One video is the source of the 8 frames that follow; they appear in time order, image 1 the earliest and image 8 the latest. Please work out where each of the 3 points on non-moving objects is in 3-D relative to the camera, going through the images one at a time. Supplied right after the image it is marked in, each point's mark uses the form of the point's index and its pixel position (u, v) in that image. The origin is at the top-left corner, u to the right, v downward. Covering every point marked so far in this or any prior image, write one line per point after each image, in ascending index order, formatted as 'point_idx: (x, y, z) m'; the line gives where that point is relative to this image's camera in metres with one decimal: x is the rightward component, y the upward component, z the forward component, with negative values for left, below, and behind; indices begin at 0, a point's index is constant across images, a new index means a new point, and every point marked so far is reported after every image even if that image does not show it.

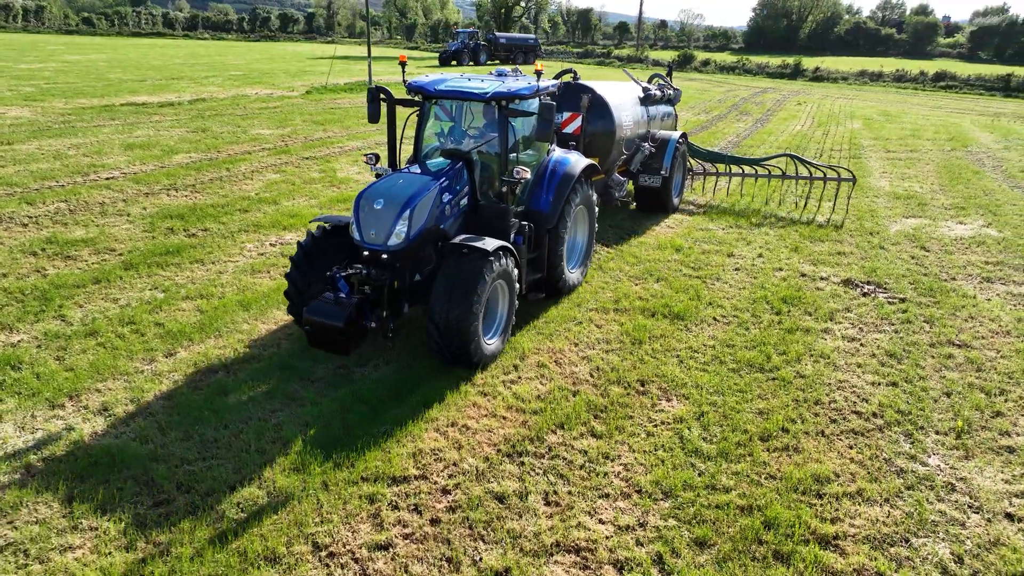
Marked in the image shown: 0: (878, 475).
0: (+2.2, -1.1, +4.2) m
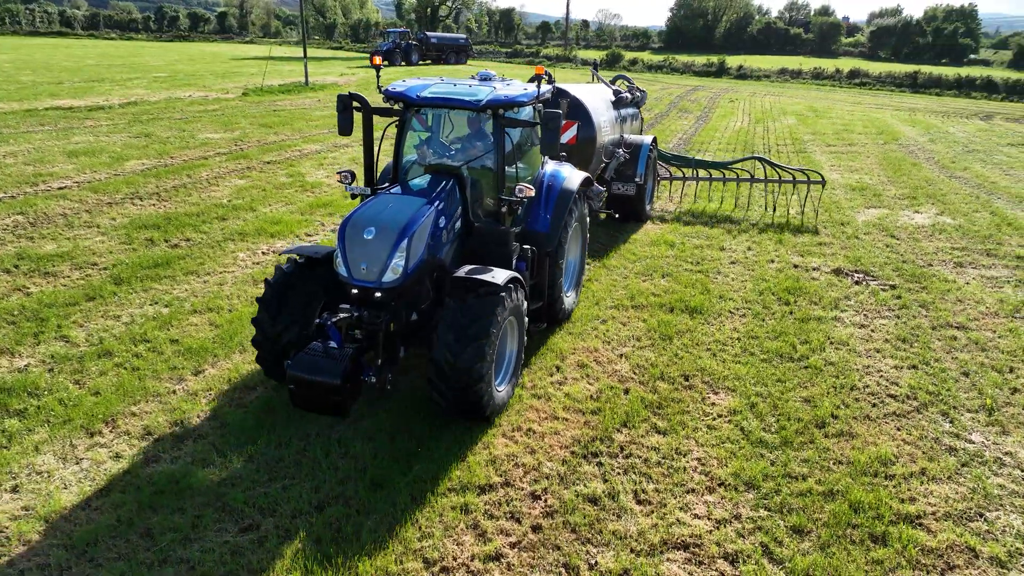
0: (+2.6, -1.0, +4.4) m
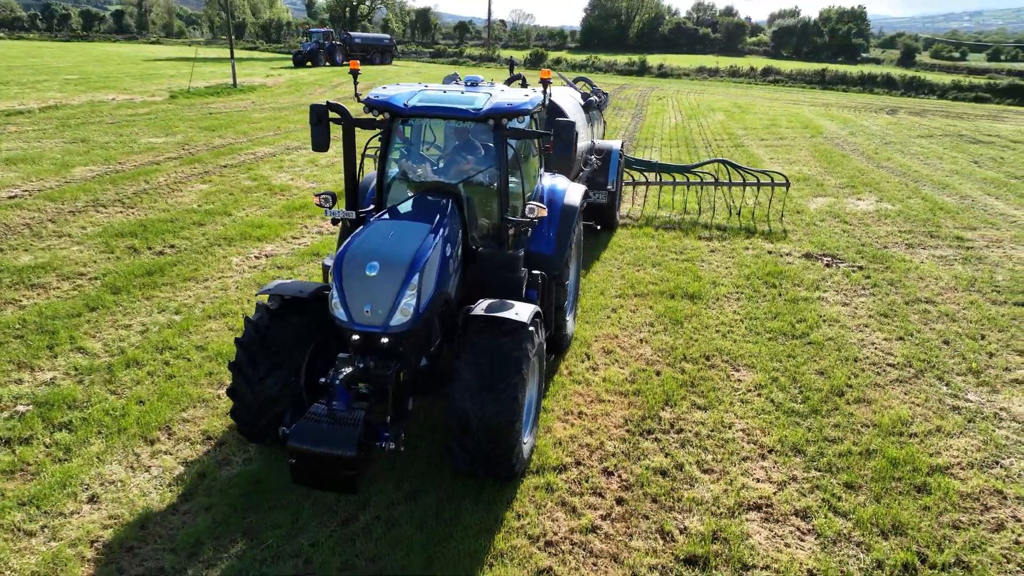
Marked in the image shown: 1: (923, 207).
0: (+3.0, -0.9, +4.9) m
1: (+6.6, +1.3, +11.4) m
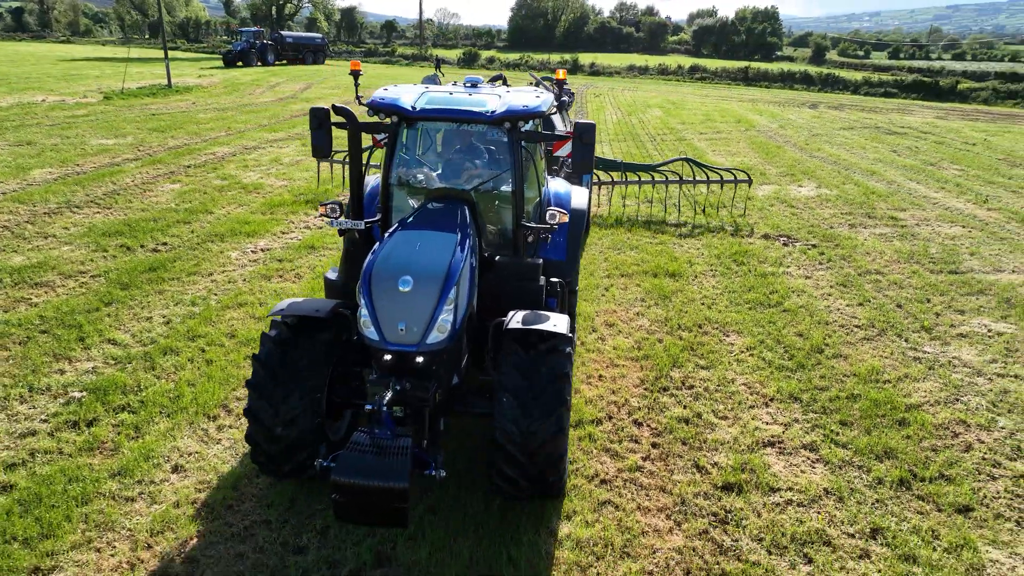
0: (+3.1, -0.6, +5.6) m
1: (+6.1, +1.7, +12.5) m
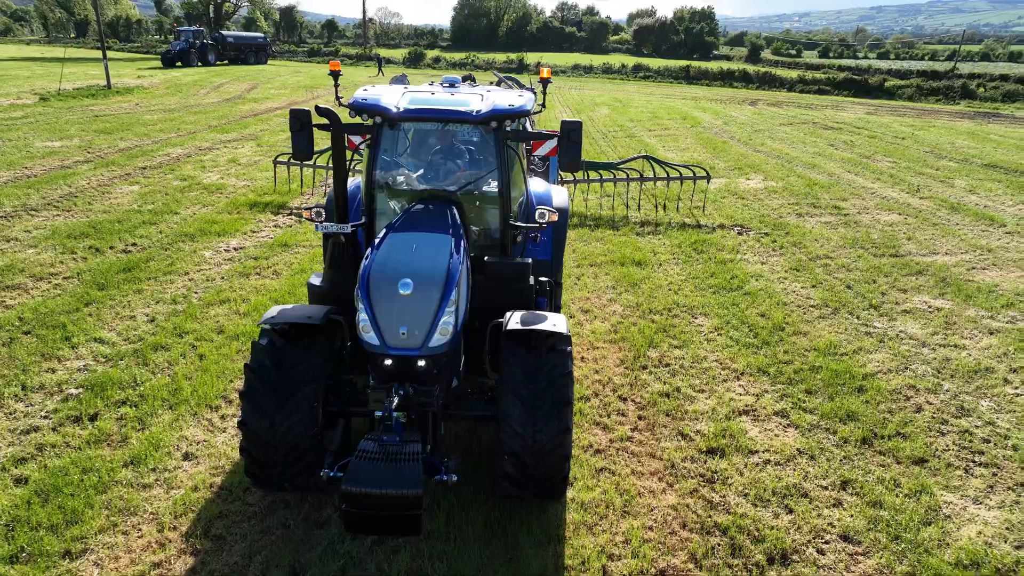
0: (+3.0, -0.4, +6.1) m
1: (+5.4, +1.9, +13.1) m
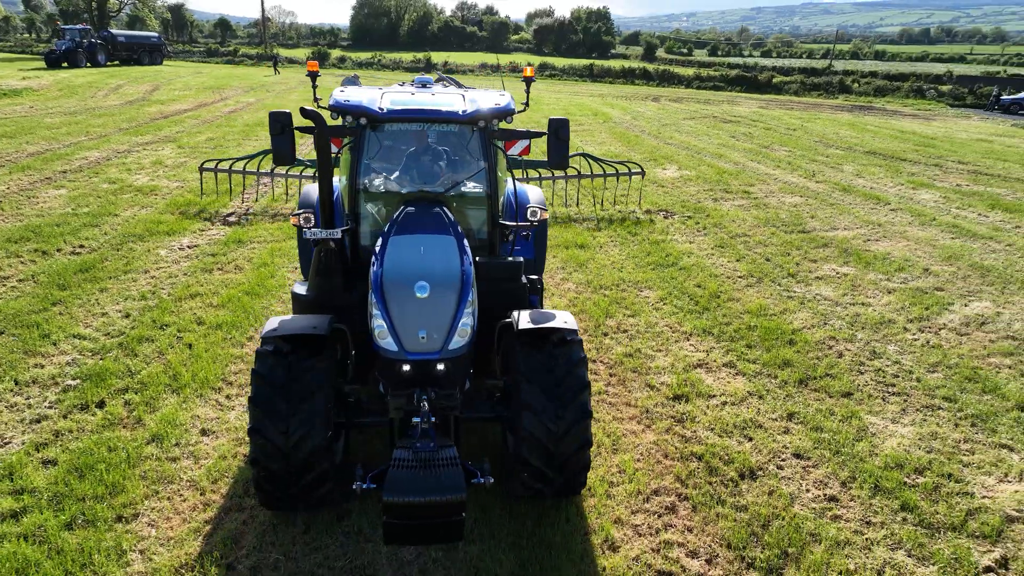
0: (+2.7, -0.1, +6.9) m
1: (+4.0, +2.3, +14.2) m
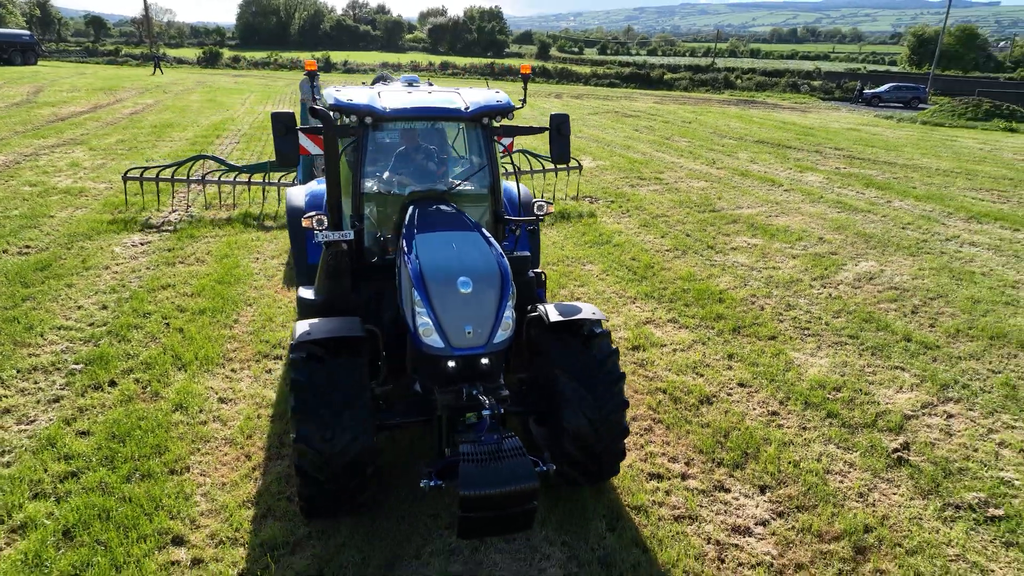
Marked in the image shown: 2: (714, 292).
0: (+2.2, +0.2, +7.9) m
1: (+2.4, +2.7, +15.2) m
2: (+2.0, -0.1, +6.9) m
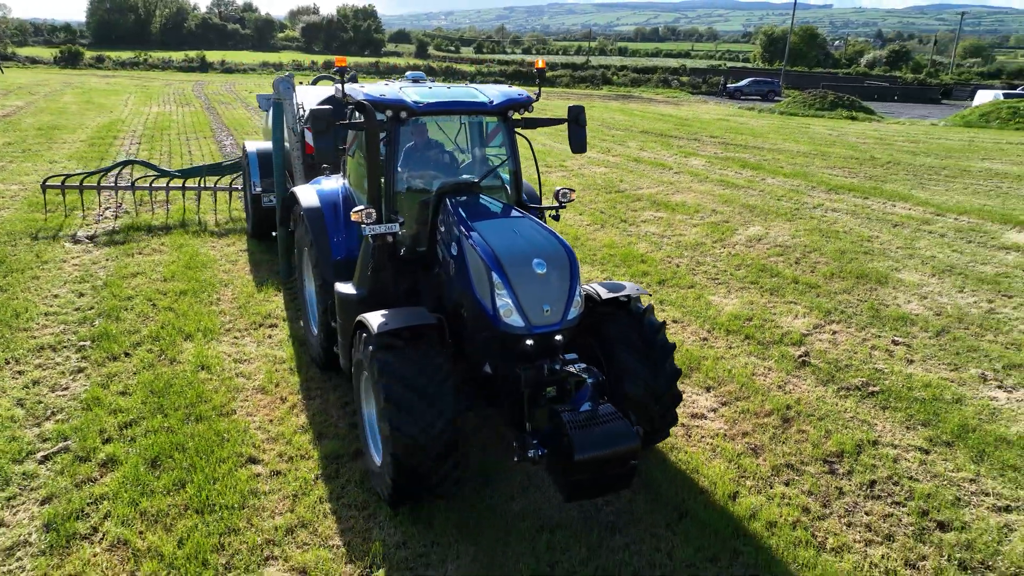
0: (+1.4, +0.6, +9.0) m
1: (+0.4, +3.1, +16.3) m
2: (+1.4, +0.4, +8.0) m
